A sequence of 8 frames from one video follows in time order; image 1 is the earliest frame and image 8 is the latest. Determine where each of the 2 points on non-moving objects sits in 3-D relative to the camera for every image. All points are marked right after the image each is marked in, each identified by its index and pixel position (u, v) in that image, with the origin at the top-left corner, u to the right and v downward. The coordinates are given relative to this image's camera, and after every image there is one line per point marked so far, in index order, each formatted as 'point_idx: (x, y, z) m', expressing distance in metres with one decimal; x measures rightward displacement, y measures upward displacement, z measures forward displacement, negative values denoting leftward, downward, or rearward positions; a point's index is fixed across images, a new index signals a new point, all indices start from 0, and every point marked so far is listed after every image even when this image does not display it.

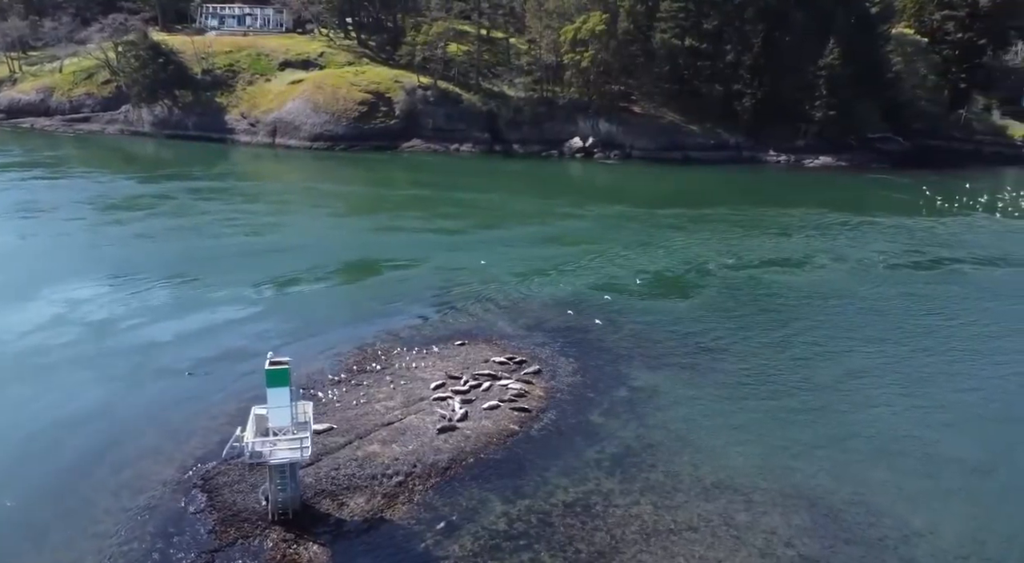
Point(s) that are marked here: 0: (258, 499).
0: (-2.9, -2.5, +7.3) m
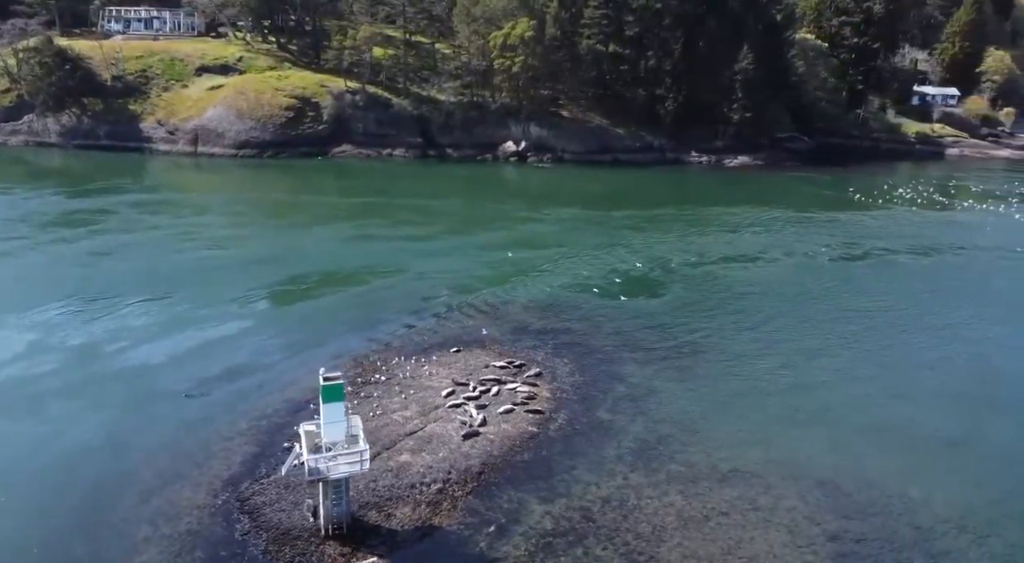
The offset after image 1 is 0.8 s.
0: (-2.4, -2.7, +7.2) m
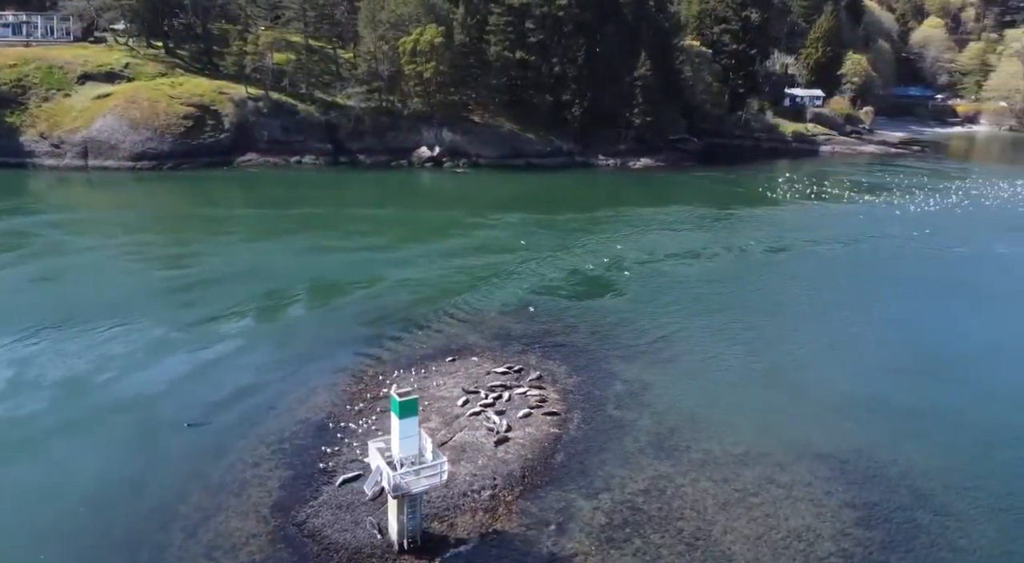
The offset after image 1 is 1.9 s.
0: (-1.6, -2.9, +7.1) m
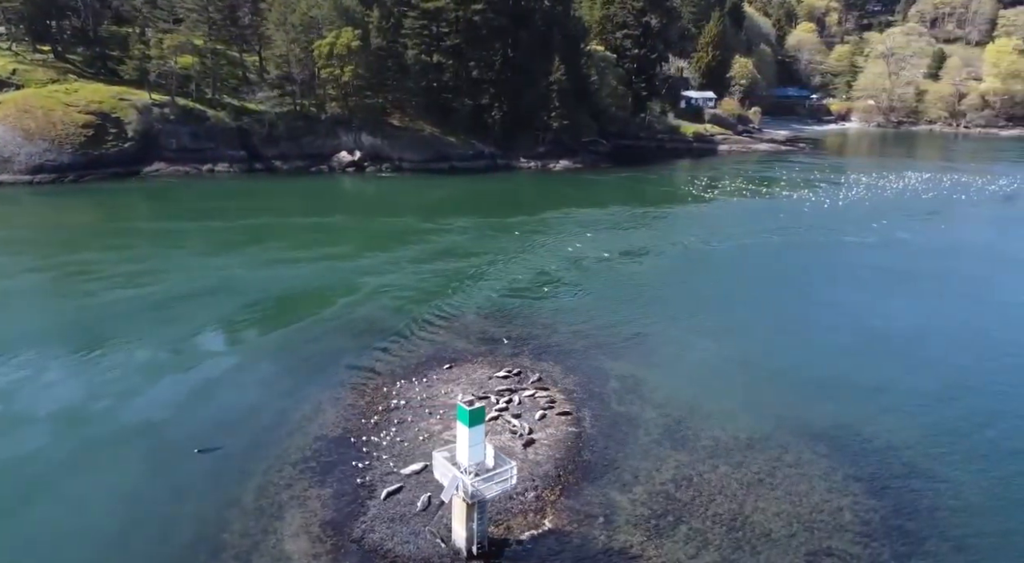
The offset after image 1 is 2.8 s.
0: (-0.9, -3.0, +7.1) m
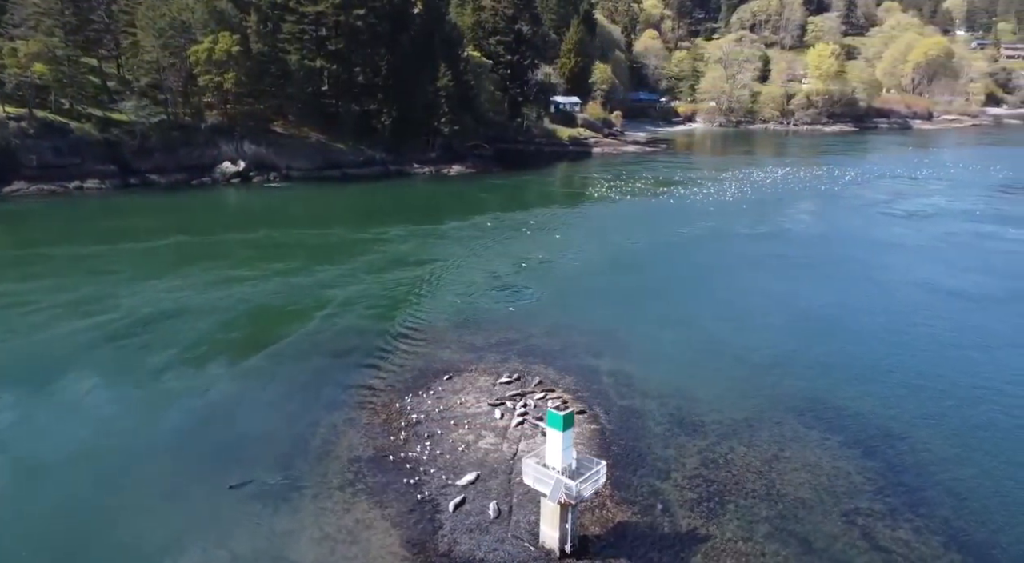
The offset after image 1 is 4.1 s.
0: (+0.1, -3.1, +7.3) m
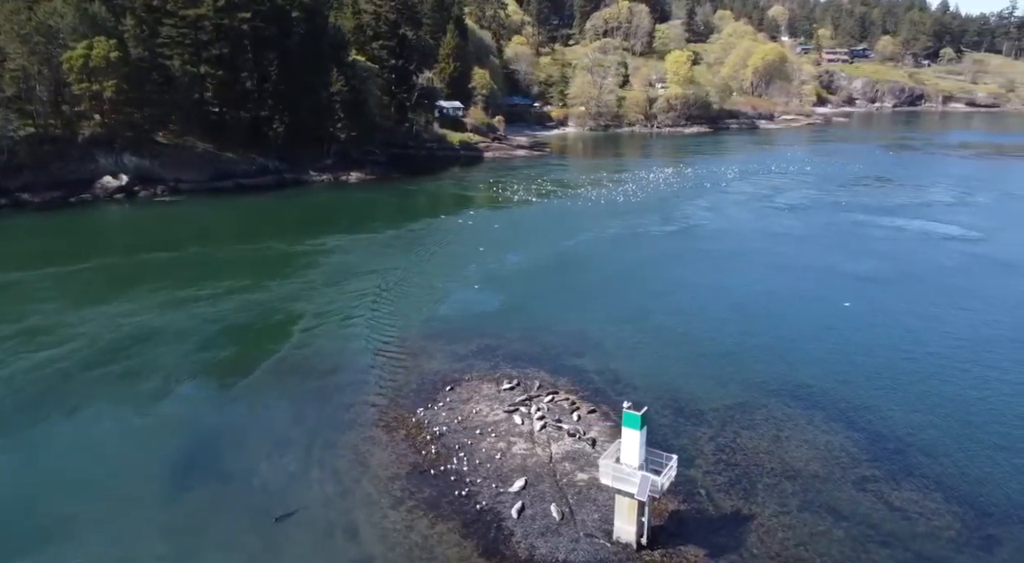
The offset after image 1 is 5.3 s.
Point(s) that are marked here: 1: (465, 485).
0: (+1.0, -3.2, +7.5) m
1: (-0.7, -3.0, +8.9) m
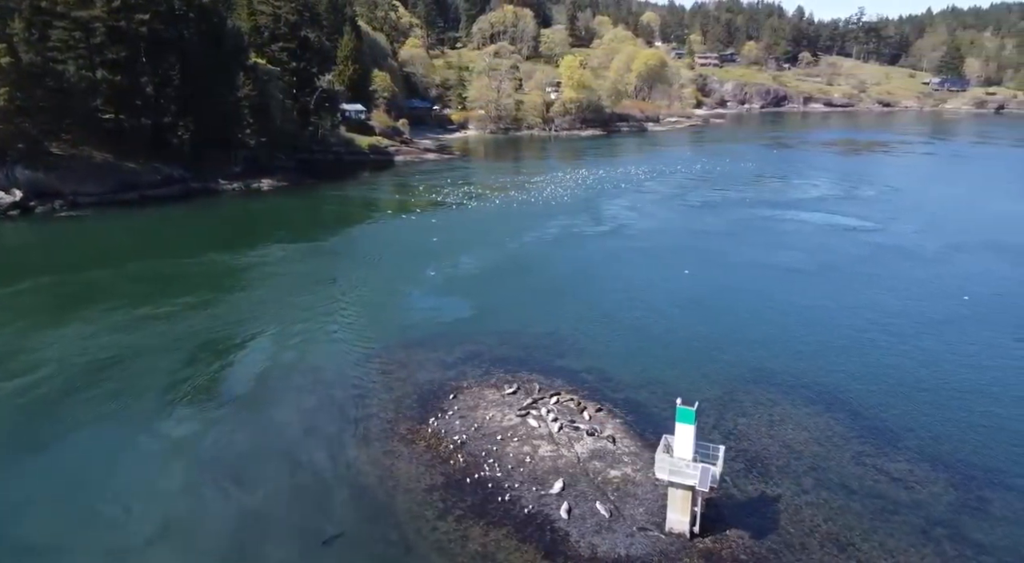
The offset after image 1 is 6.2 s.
0: (+1.8, -3.2, +7.9) m
1: (-0.1, -3.1, +9.1) m
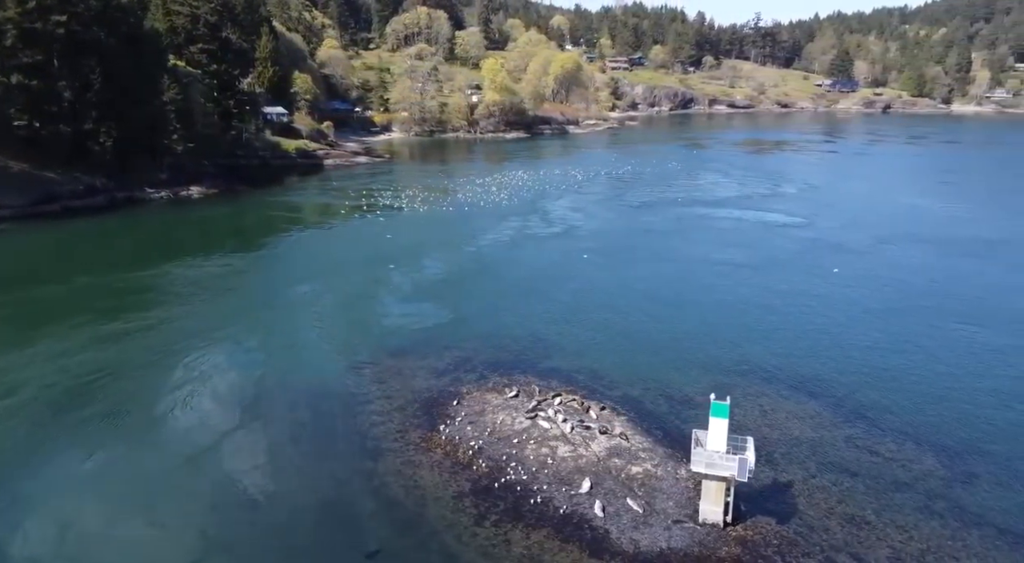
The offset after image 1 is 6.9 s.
0: (+2.3, -3.3, +8.2) m
1: (+0.3, -3.2, +9.2) m
